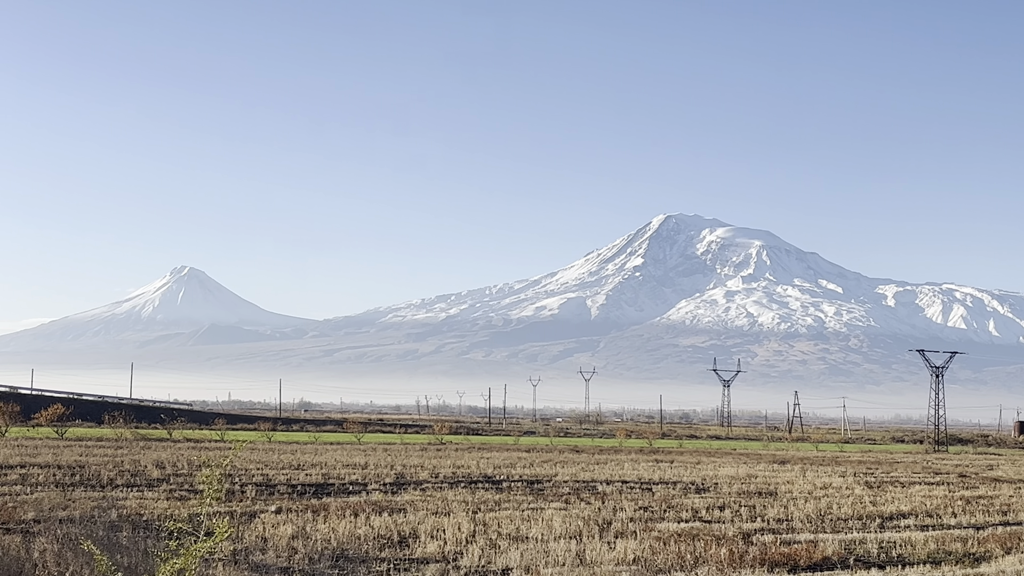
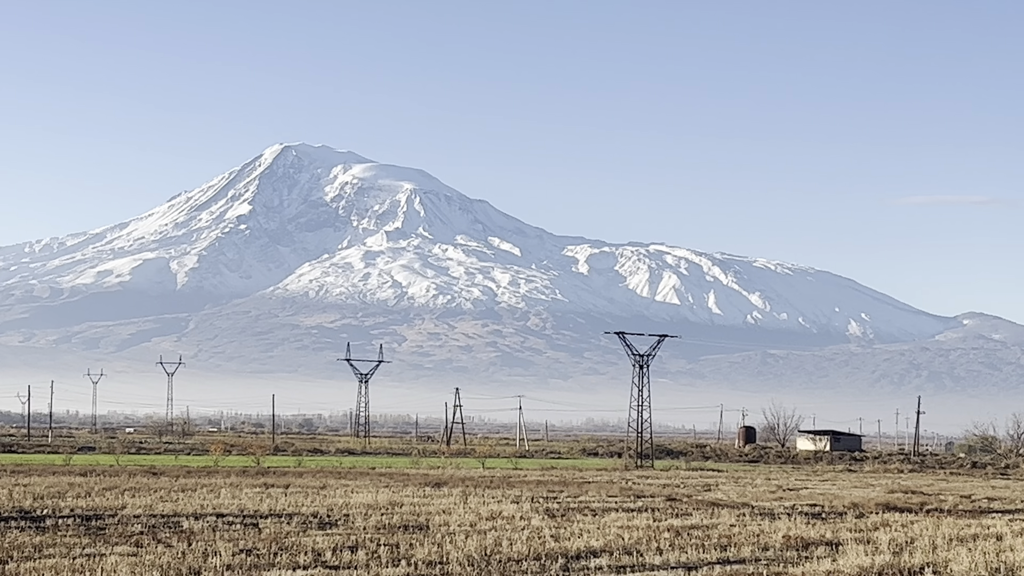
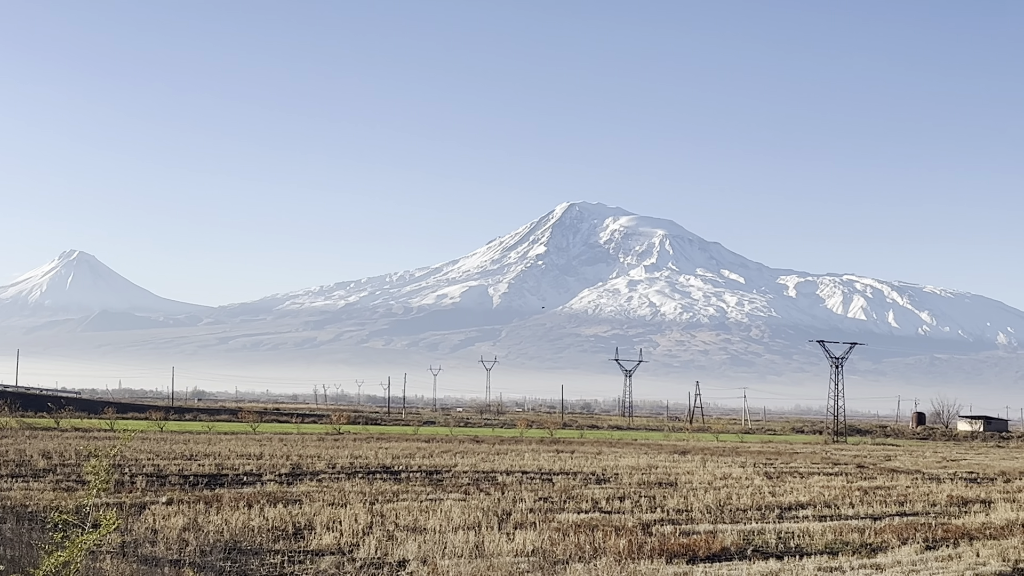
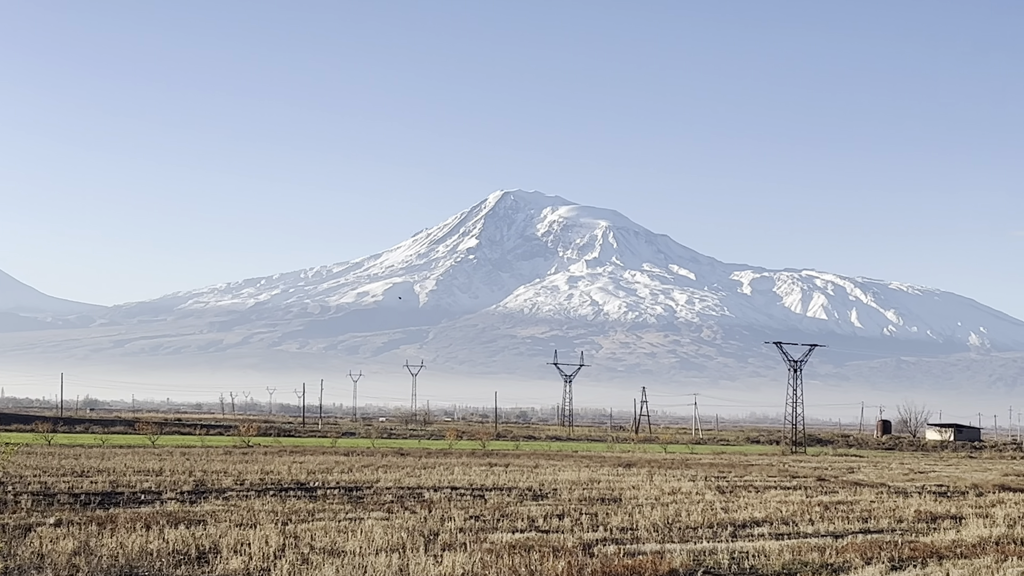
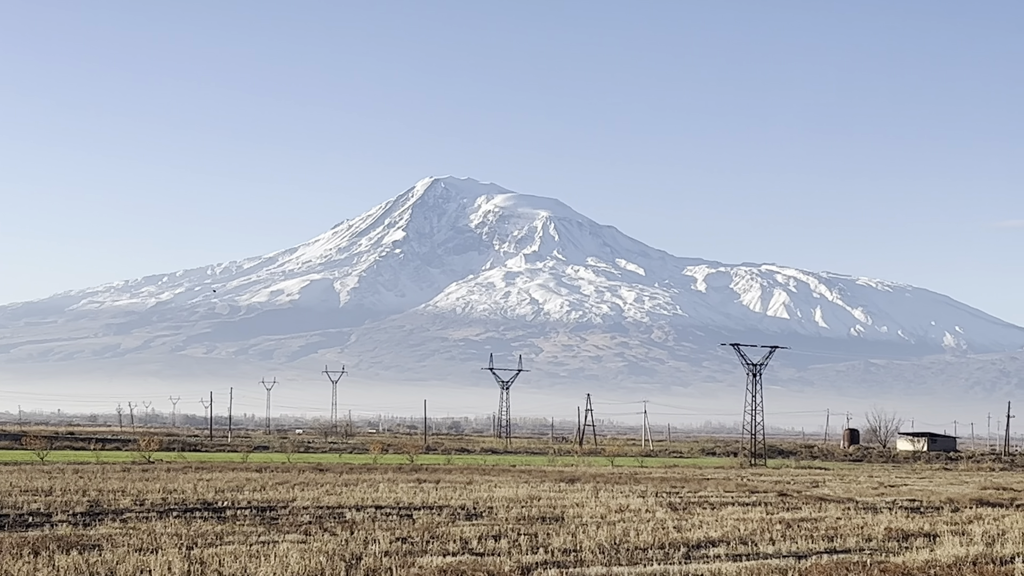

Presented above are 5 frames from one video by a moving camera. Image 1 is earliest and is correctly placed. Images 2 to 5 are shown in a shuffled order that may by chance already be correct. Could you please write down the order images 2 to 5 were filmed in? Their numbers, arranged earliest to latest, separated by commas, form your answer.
3, 4, 5, 2
